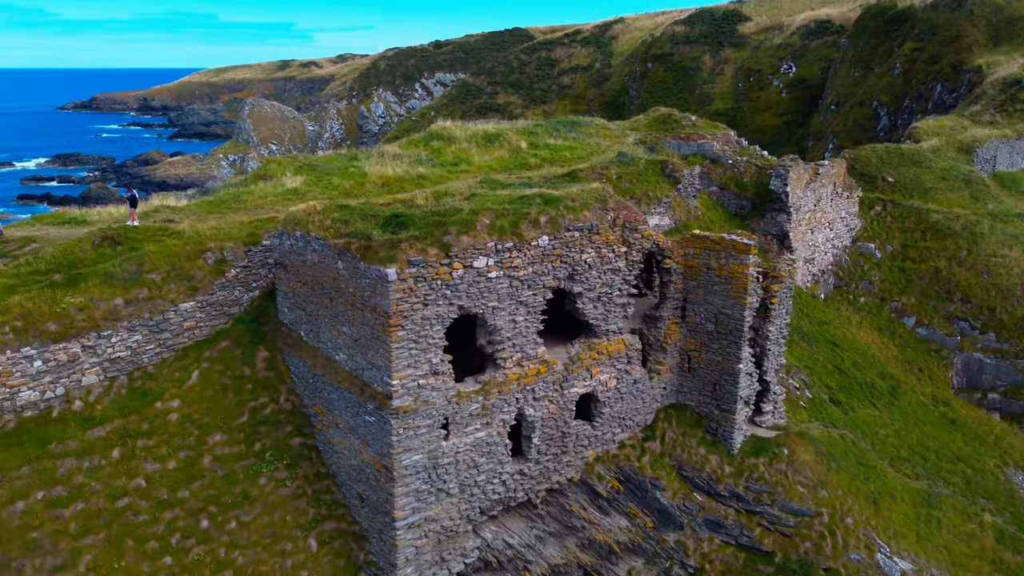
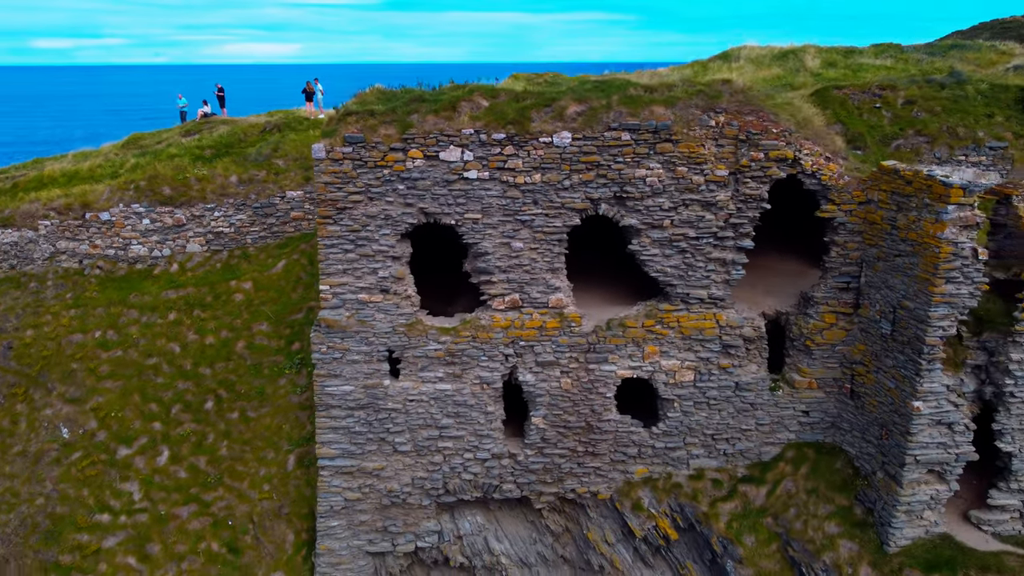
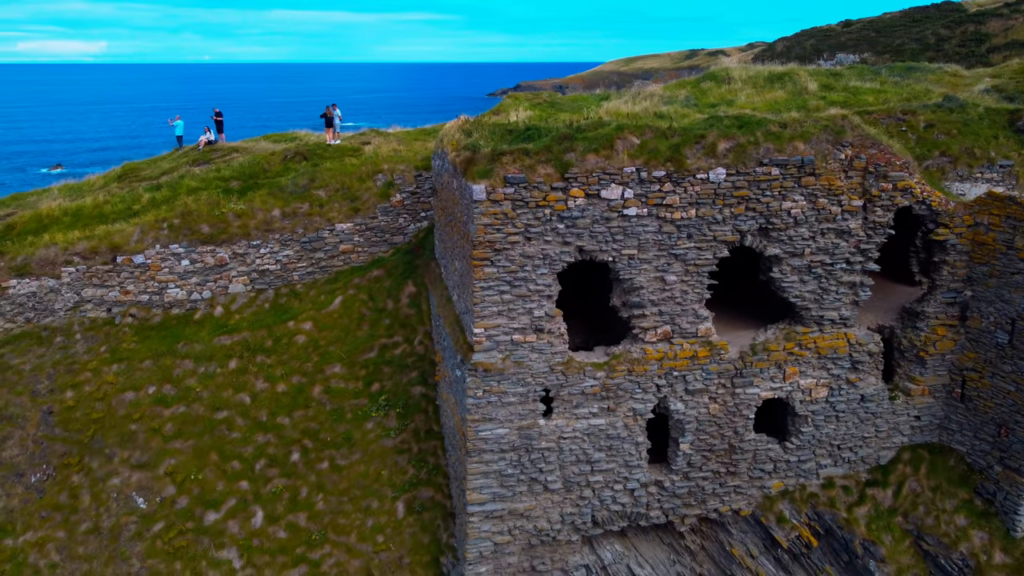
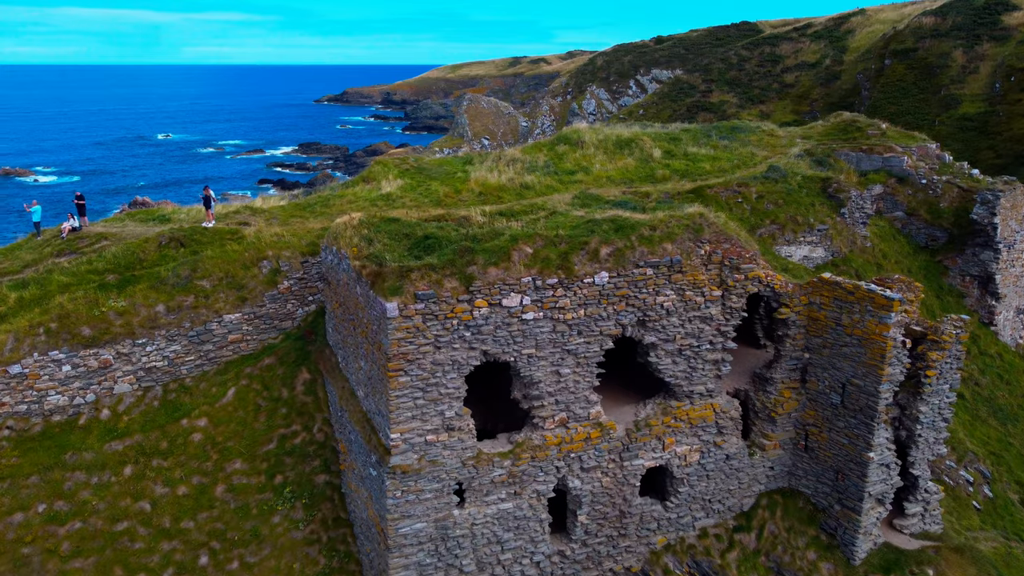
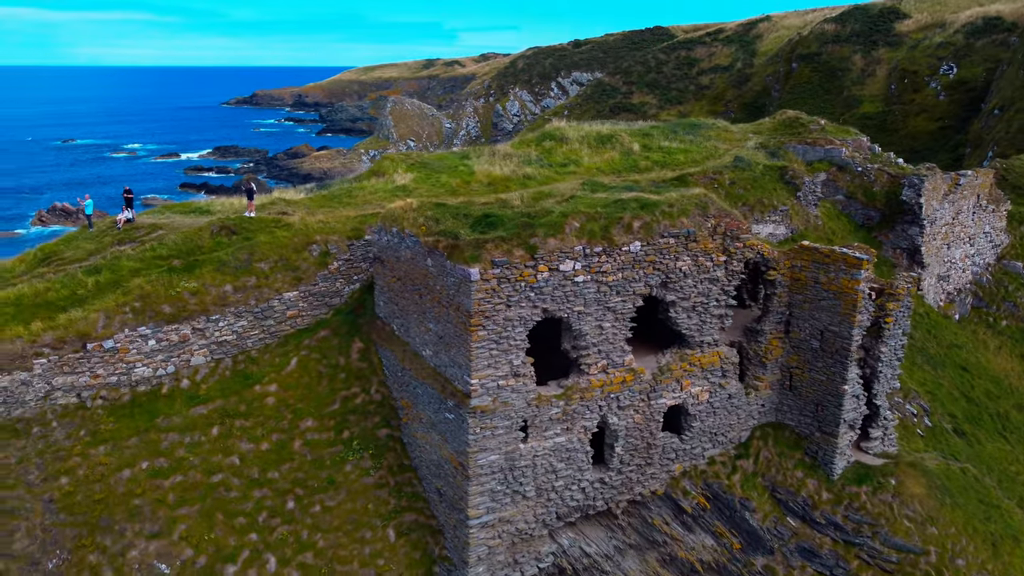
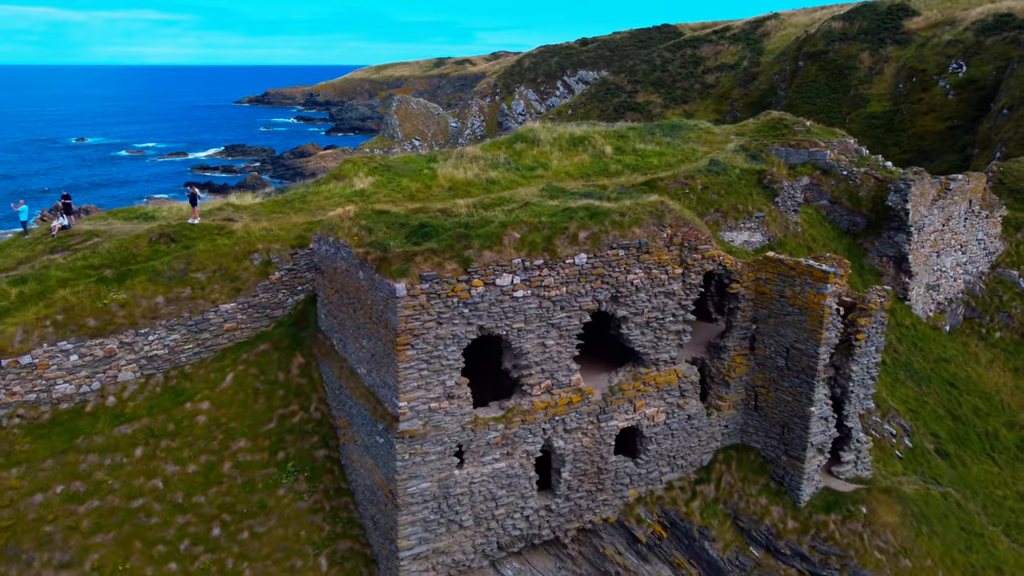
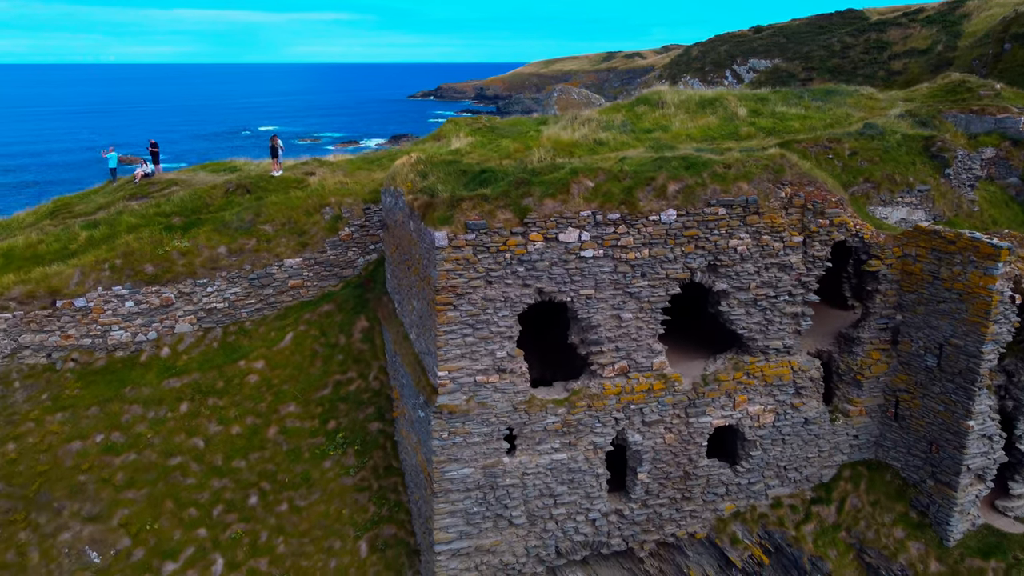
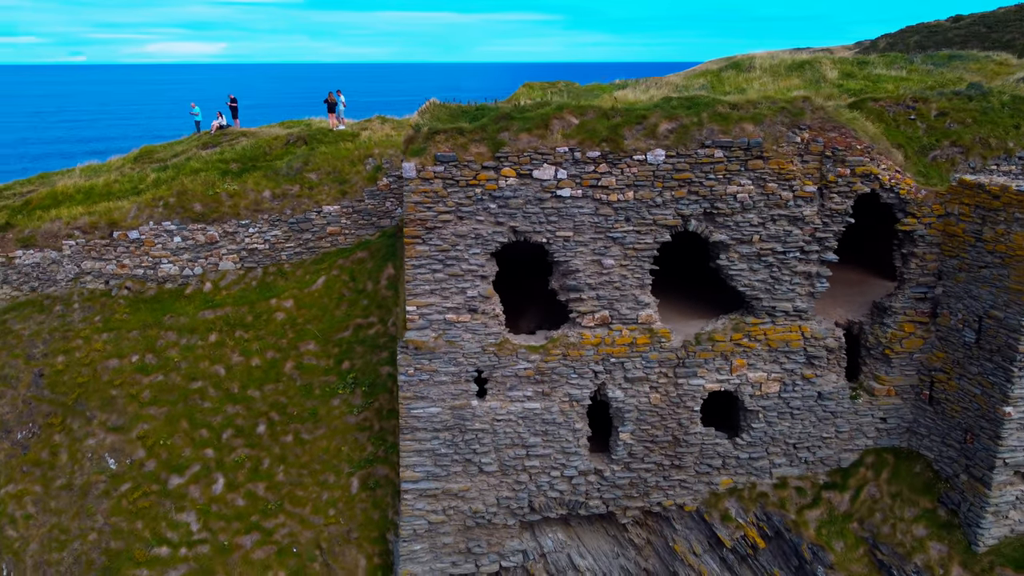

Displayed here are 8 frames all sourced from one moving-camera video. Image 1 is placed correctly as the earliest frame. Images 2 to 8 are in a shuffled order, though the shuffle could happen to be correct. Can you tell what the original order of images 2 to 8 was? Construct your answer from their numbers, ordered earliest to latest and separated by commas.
5, 6, 4, 7, 3, 8, 2
